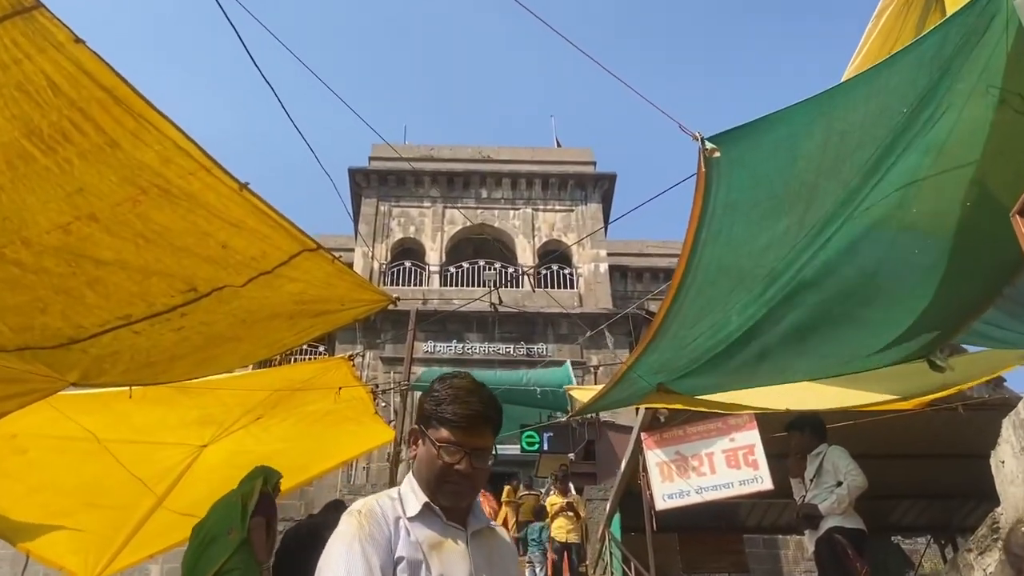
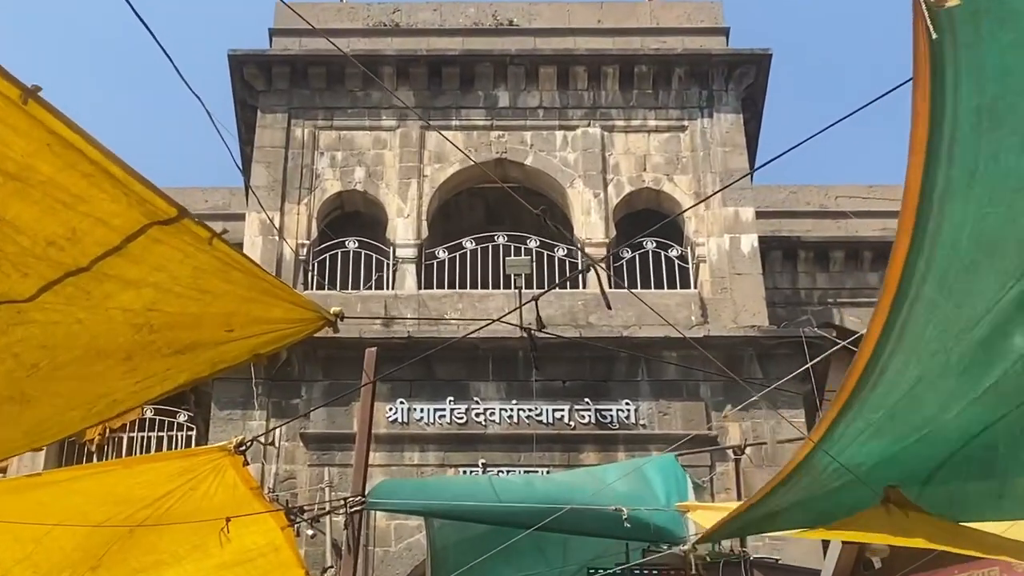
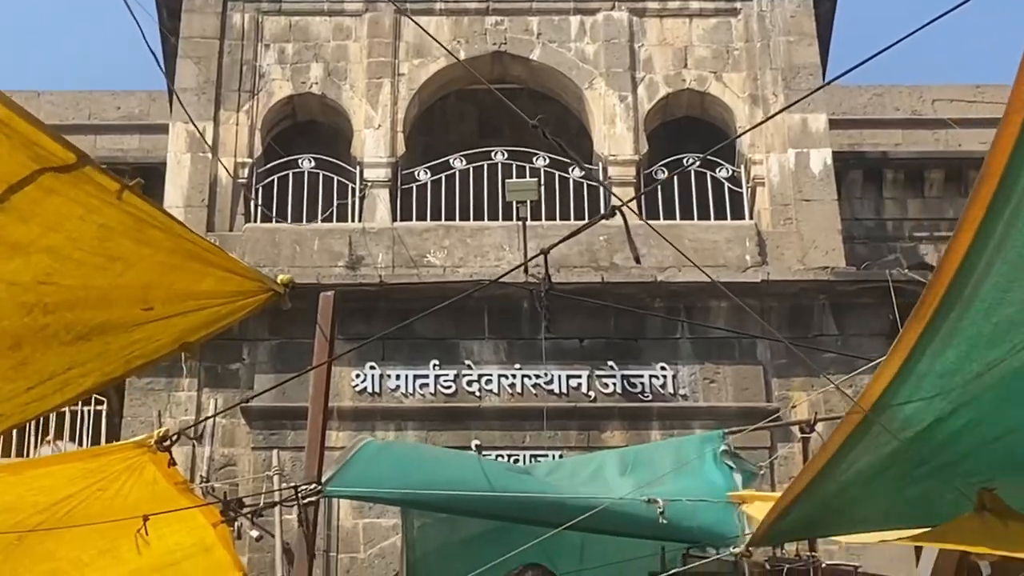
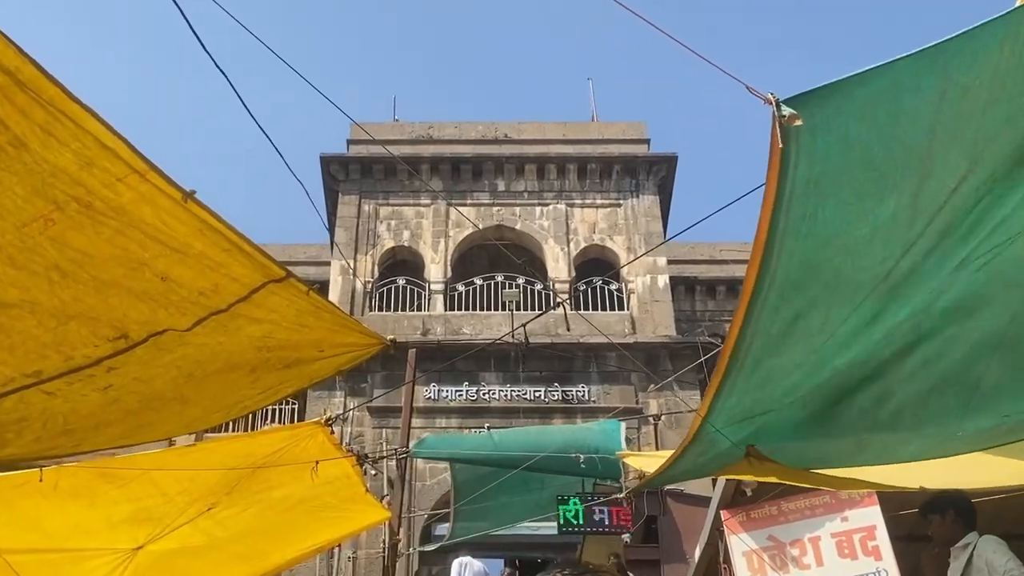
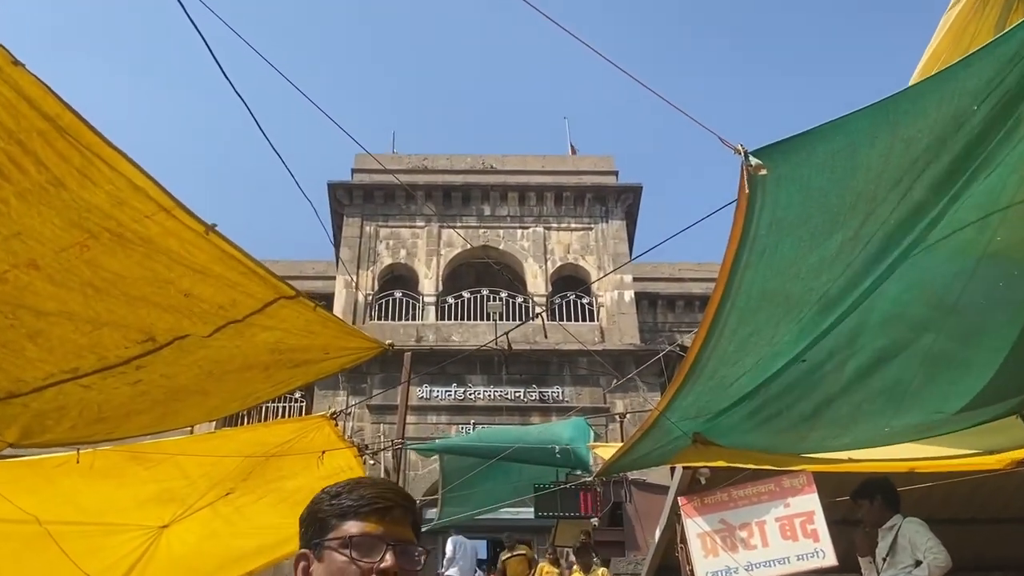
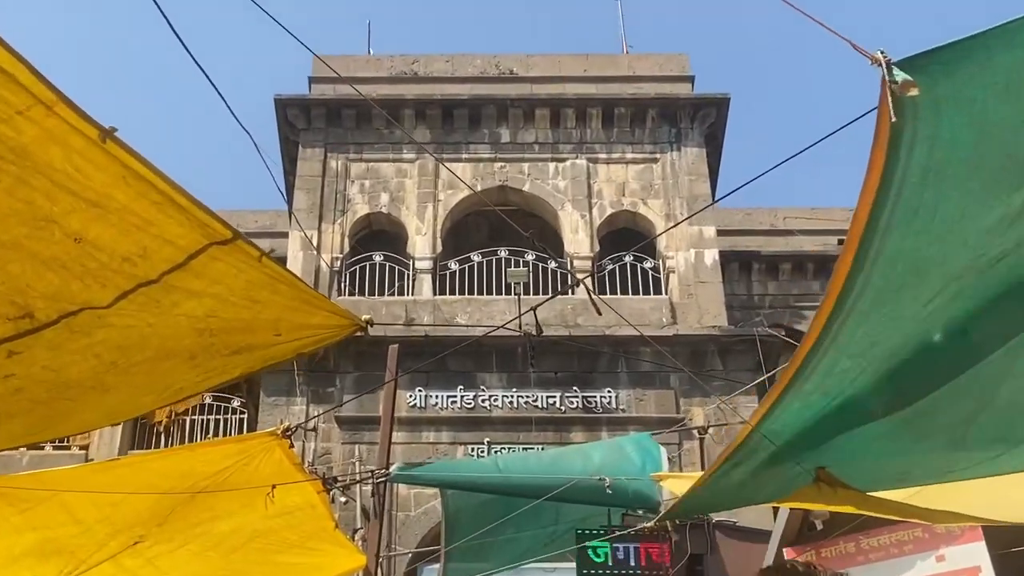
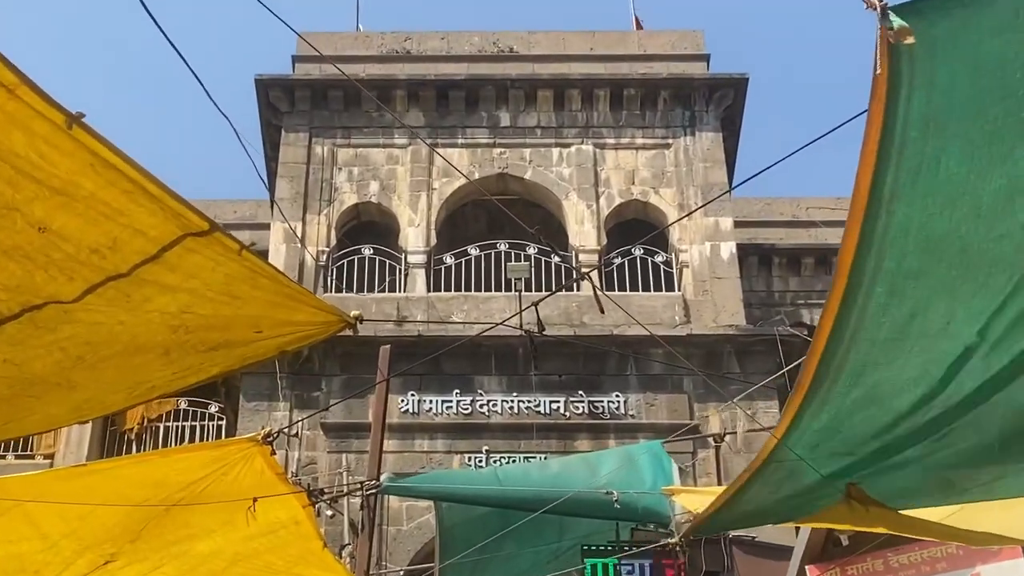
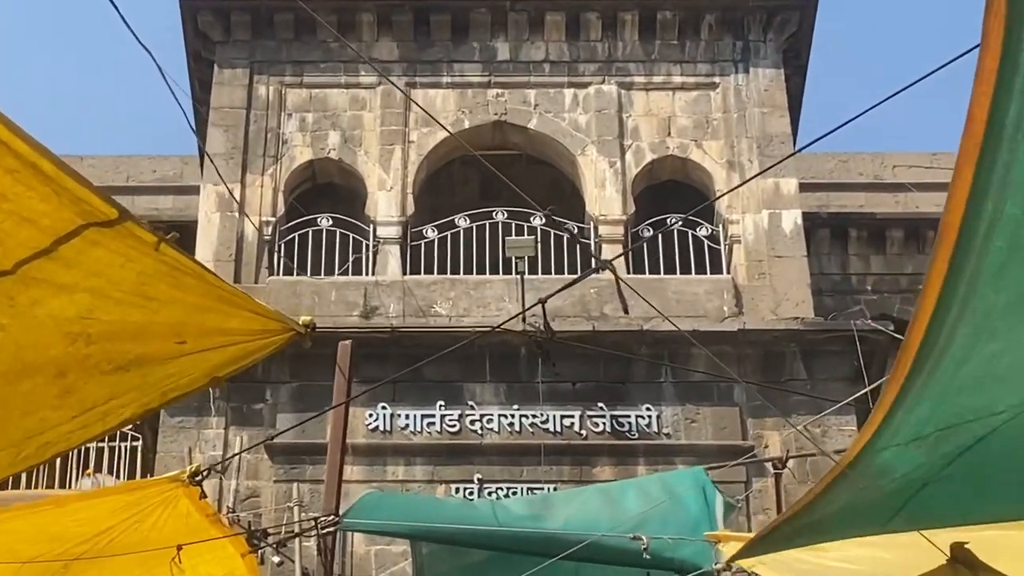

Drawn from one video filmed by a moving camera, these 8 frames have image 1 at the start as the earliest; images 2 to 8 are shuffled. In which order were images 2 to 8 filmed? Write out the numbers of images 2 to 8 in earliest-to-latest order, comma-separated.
5, 4, 6, 7, 2, 8, 3
